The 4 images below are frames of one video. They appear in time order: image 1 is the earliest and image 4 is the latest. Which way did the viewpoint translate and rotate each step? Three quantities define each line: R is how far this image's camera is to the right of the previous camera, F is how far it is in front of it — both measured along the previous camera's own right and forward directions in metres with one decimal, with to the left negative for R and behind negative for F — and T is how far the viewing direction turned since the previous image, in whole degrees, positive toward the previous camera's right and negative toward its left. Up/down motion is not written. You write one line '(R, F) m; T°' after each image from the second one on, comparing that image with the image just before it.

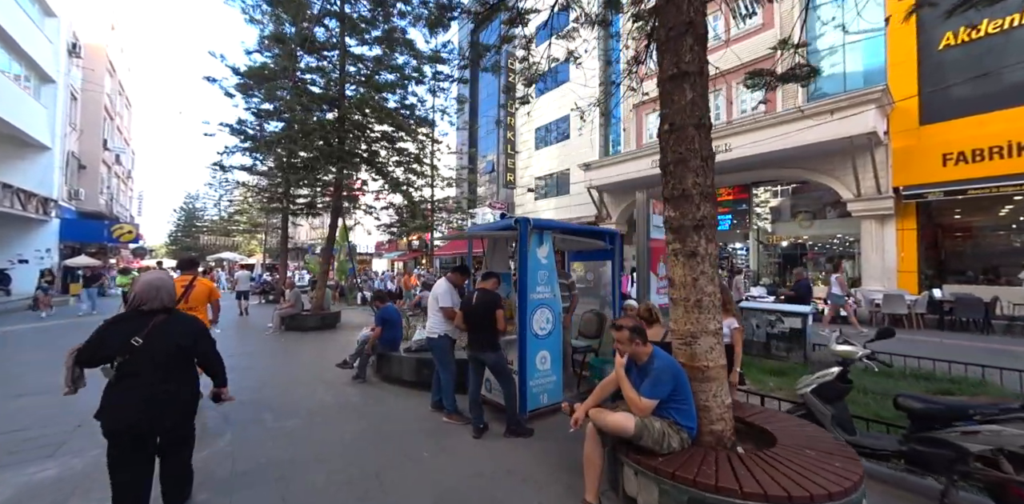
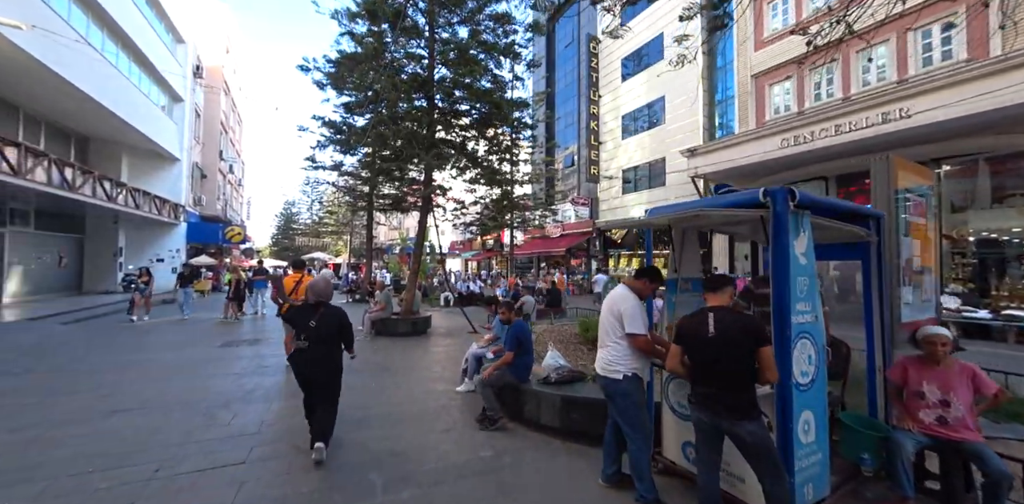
(-1.1, +1.4) m; -10°
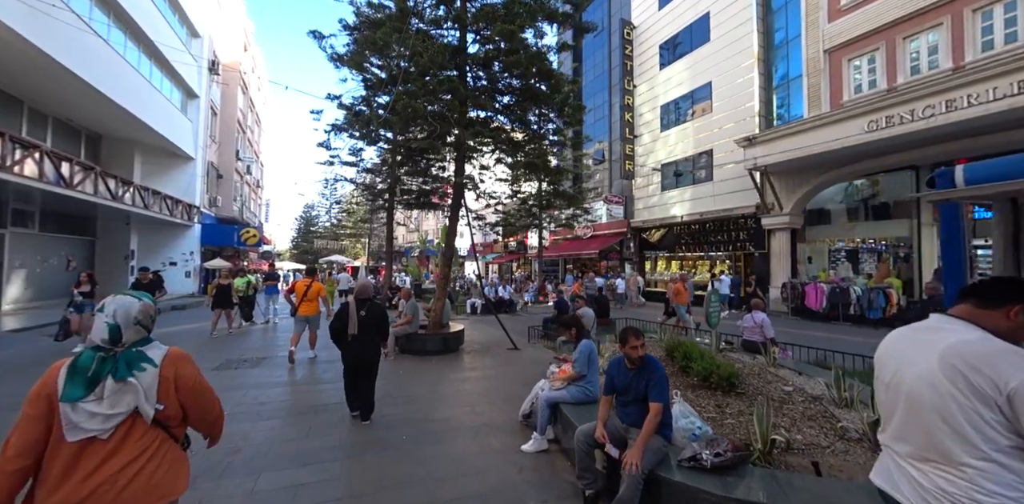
(-0.7, +1.6) m; -2°
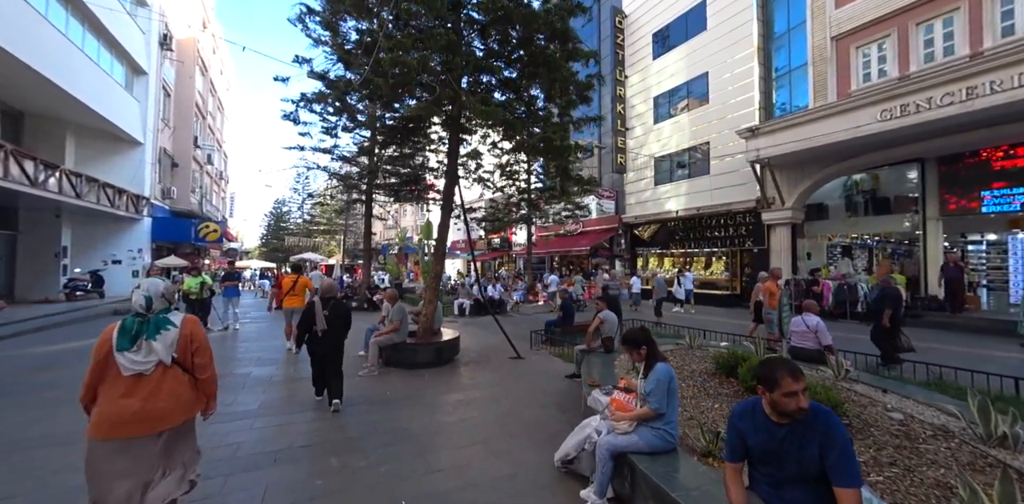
(-0.5, +1.2) m; +3°
